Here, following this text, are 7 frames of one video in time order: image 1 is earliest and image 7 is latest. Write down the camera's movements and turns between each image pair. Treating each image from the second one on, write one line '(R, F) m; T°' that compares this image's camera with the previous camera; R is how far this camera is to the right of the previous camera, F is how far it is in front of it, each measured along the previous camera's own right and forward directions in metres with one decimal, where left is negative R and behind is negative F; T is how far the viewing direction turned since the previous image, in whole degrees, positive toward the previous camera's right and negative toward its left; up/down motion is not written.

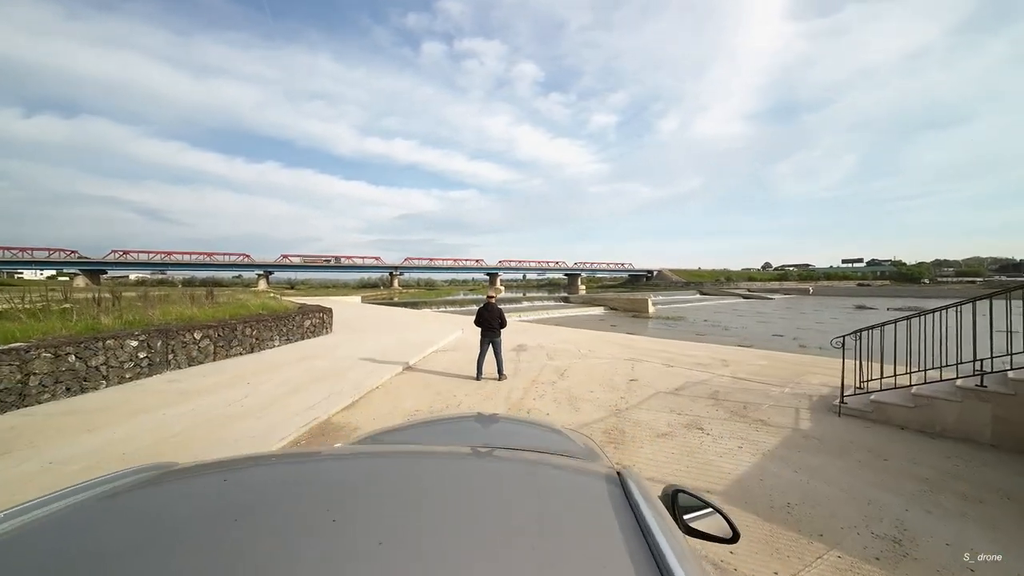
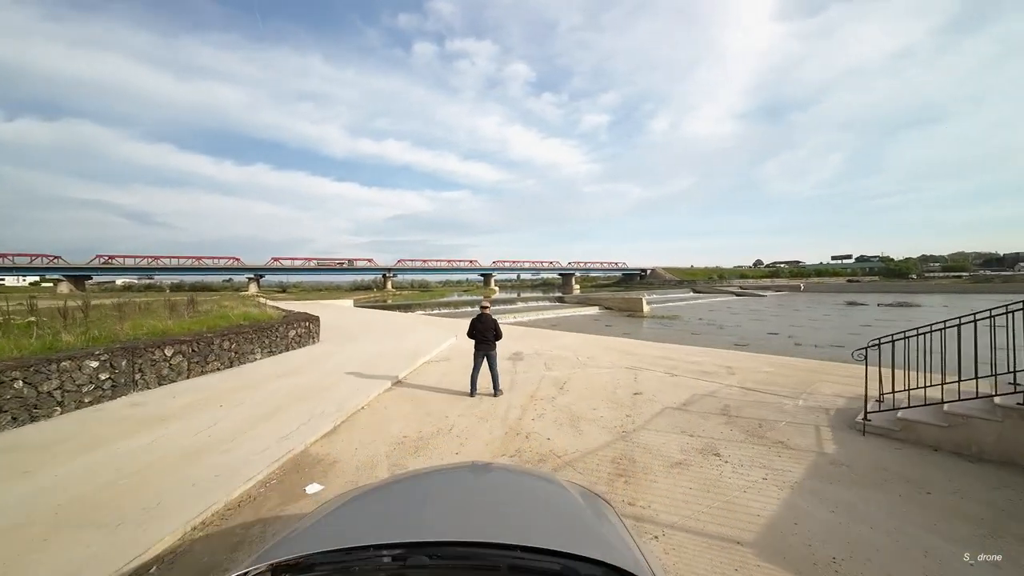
(0.0, +0.3) m; +1°
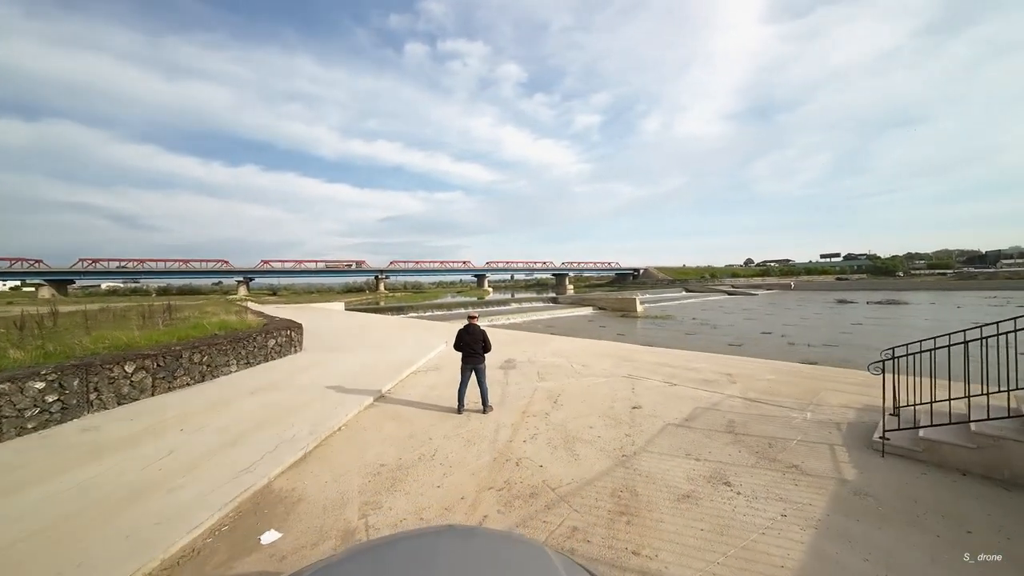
(0.0, +0.3) m; +1°
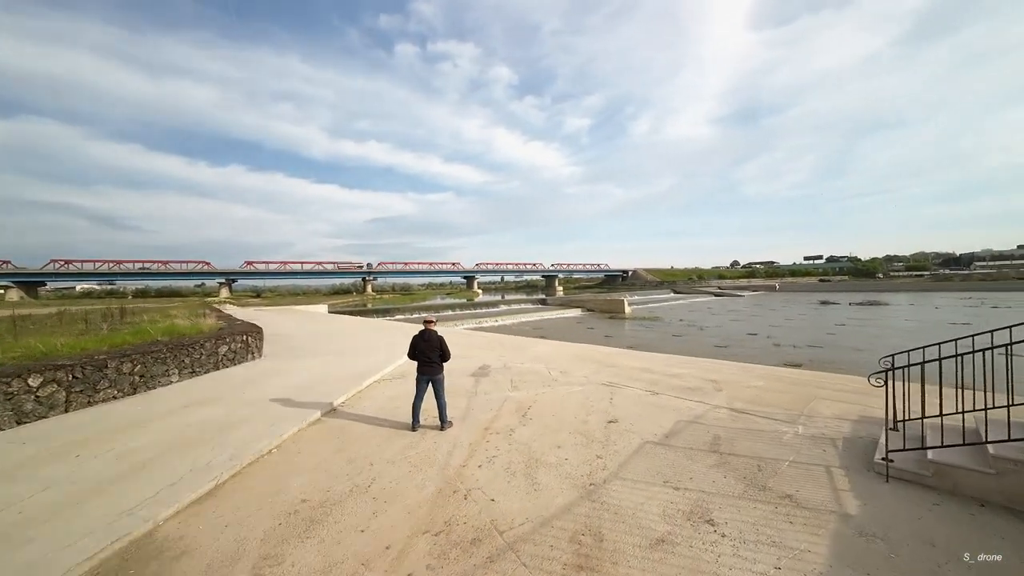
(+0.3, +0.4) m; +2°
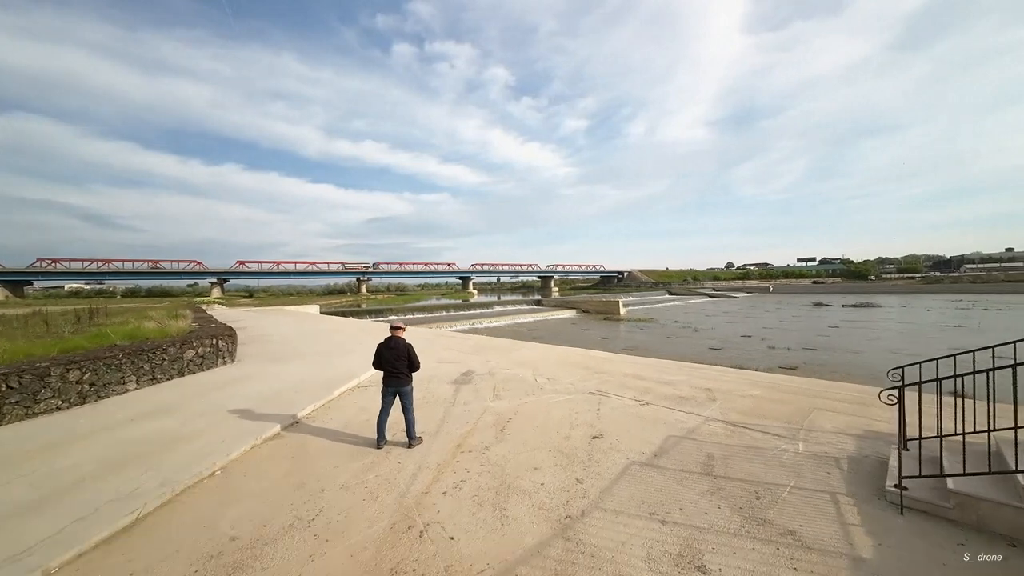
(+0.2, +0.3) m; +1°
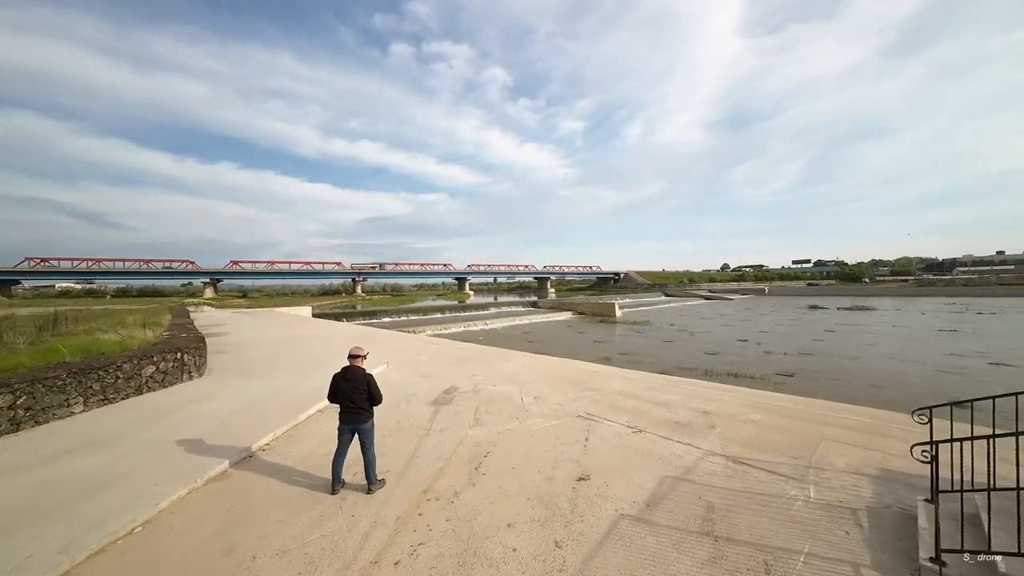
(+0.2, +0.4) m; +1°
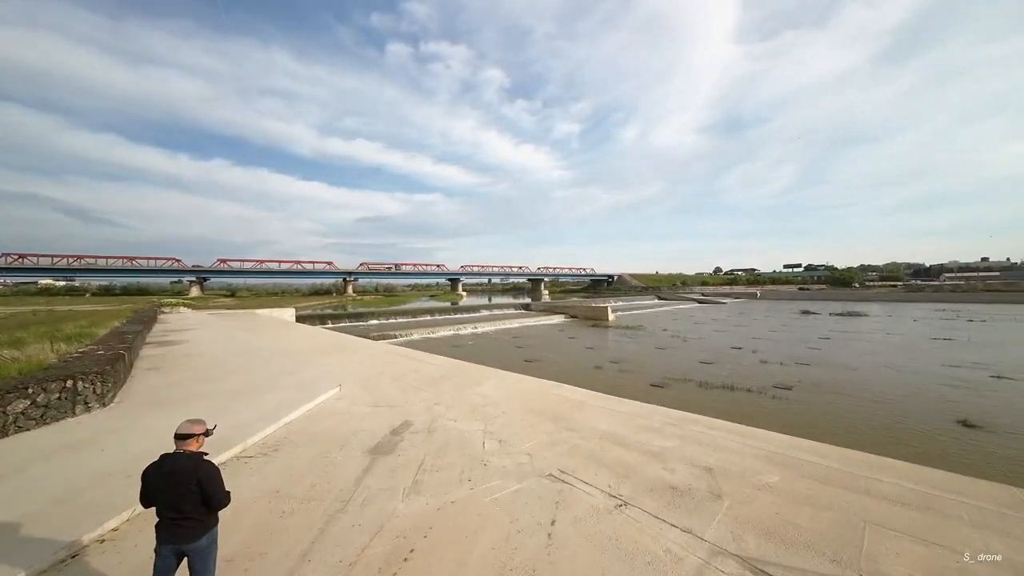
(+0.4, +0.9) m; +1°
